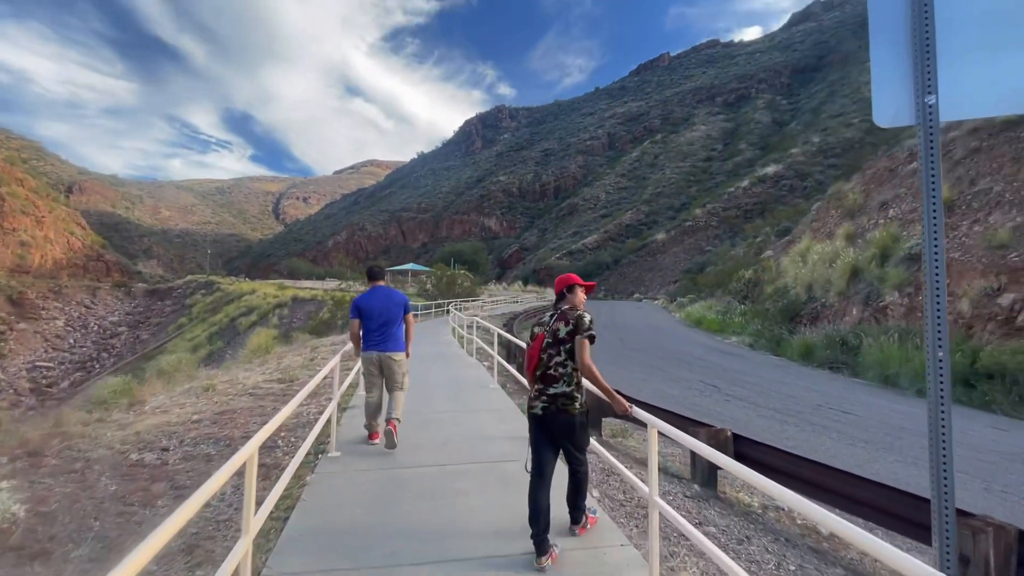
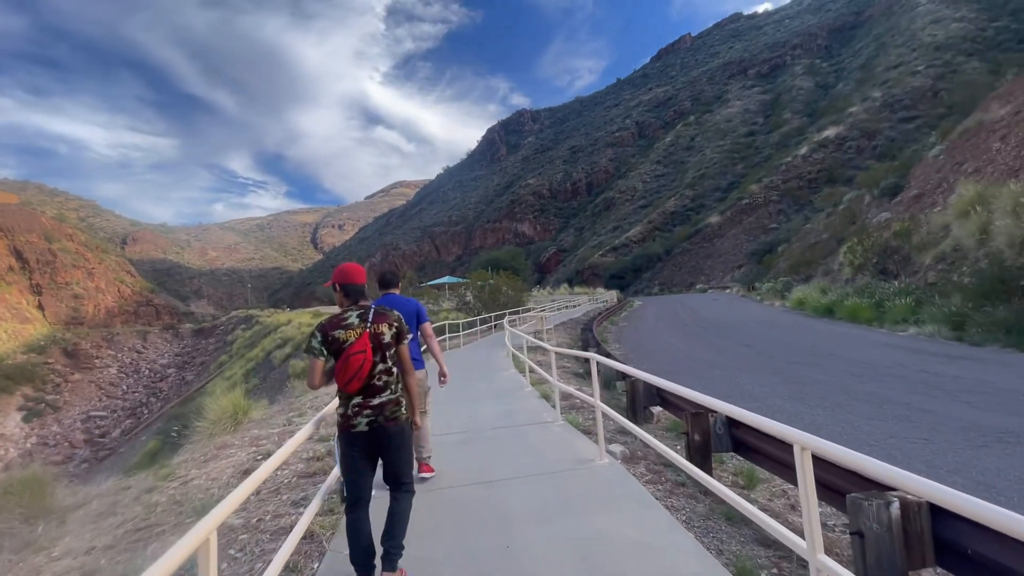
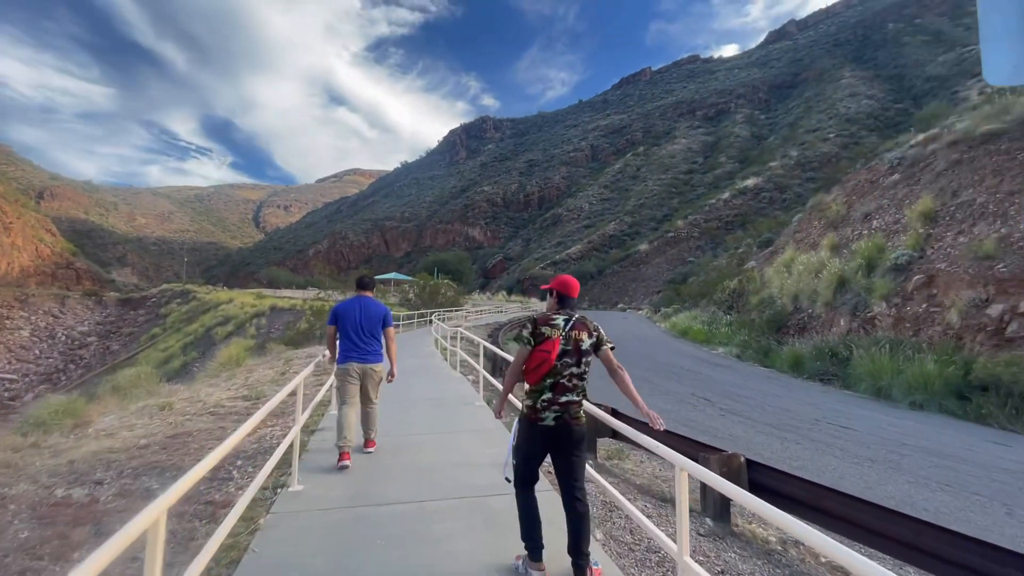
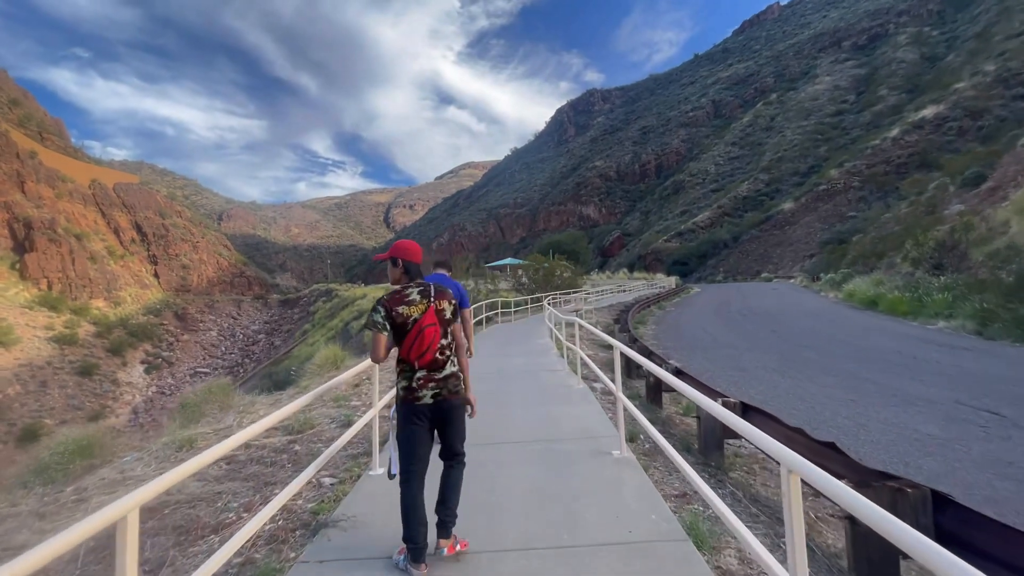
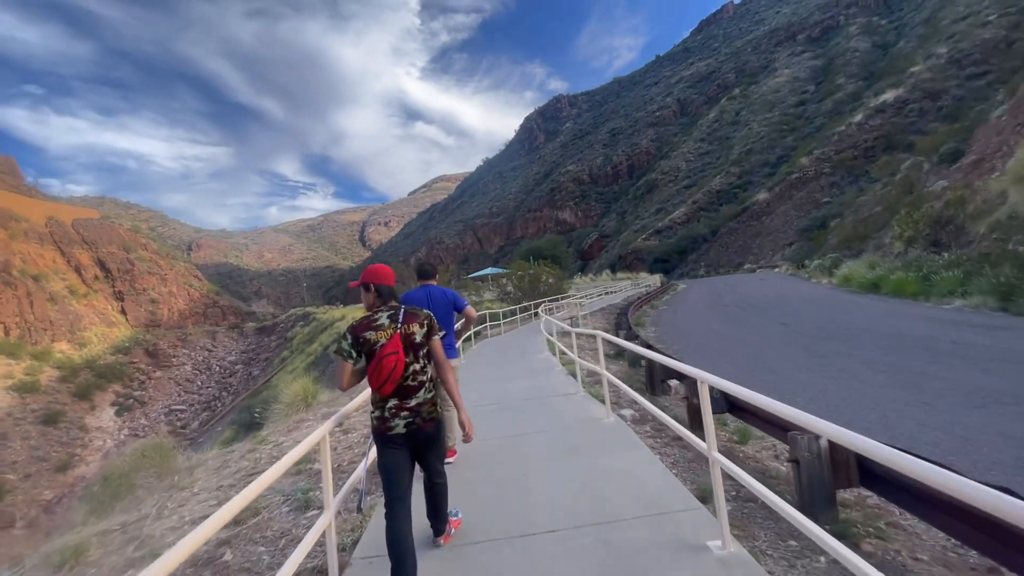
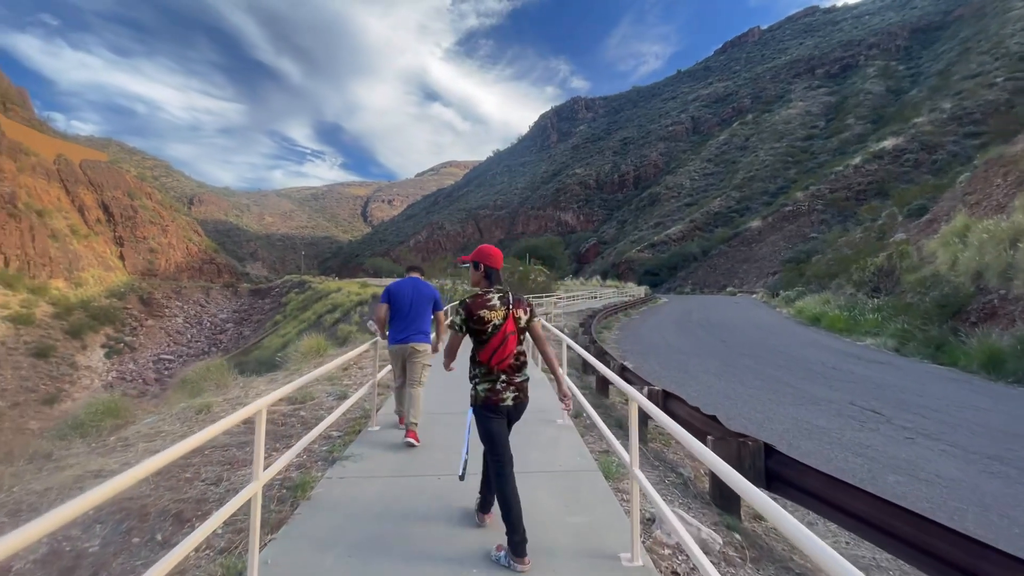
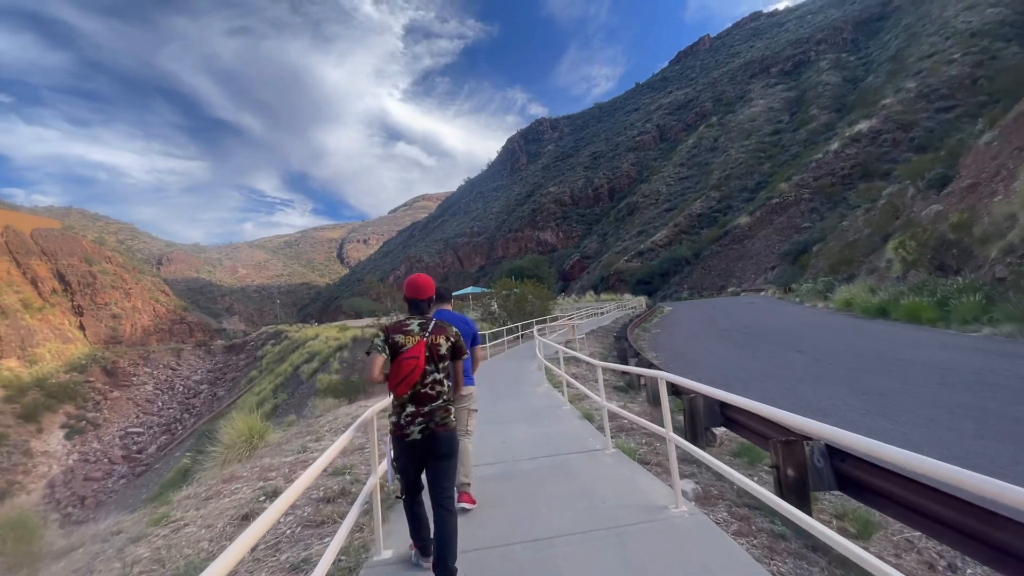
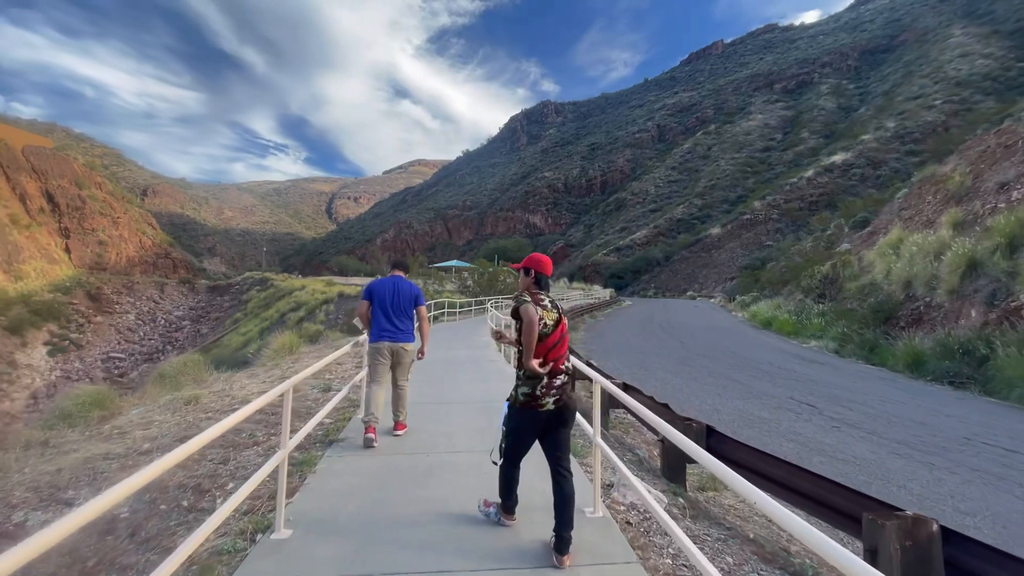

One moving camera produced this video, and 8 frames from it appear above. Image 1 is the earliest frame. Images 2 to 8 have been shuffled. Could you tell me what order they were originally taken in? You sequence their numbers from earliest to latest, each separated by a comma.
3, 8, 6, 4, 5, 2, 7
